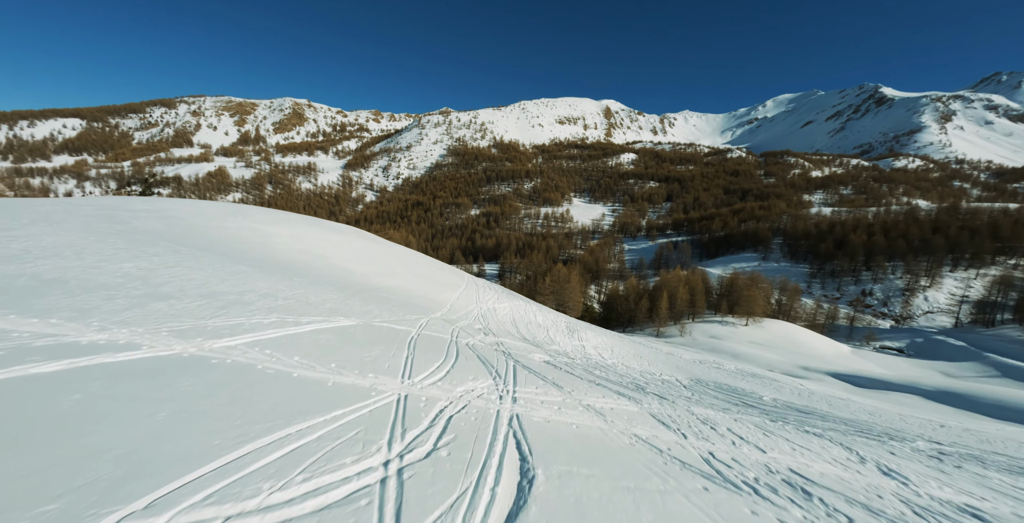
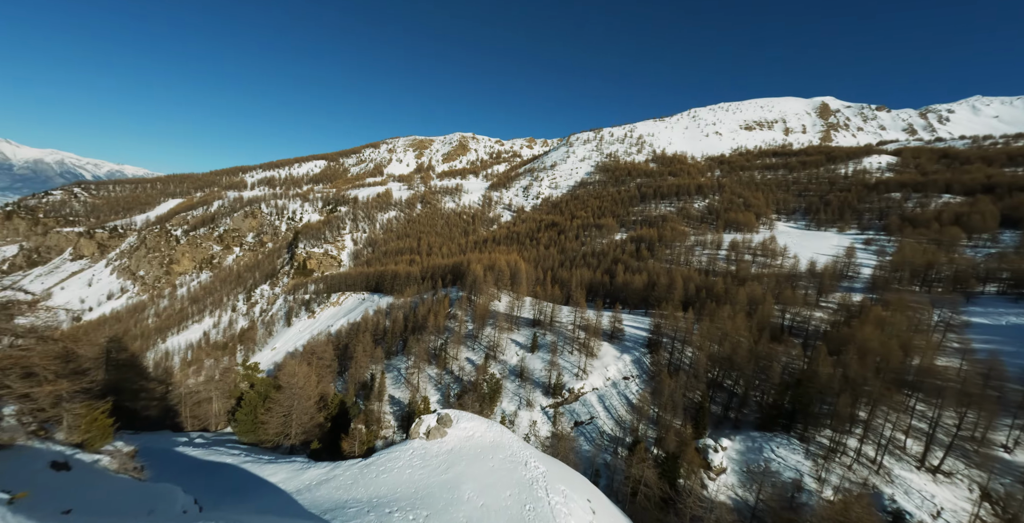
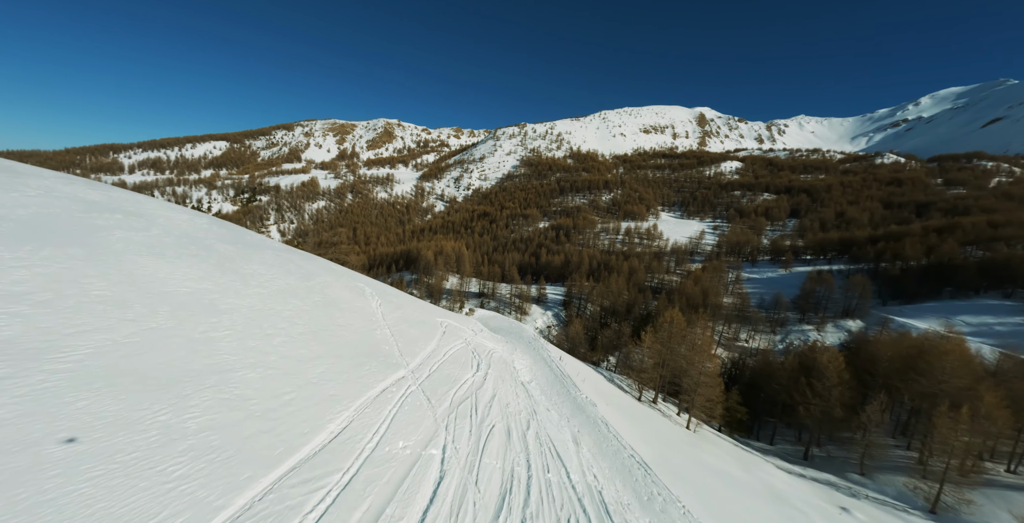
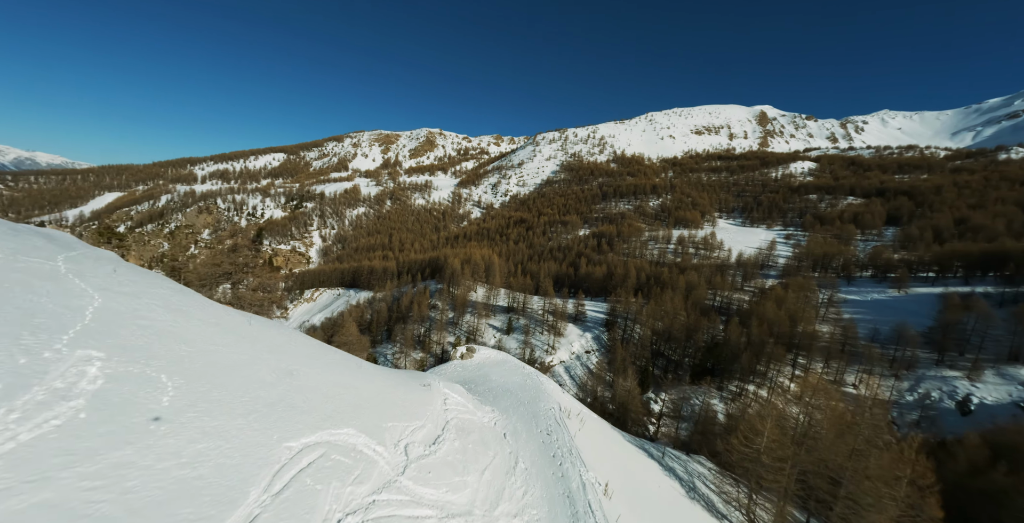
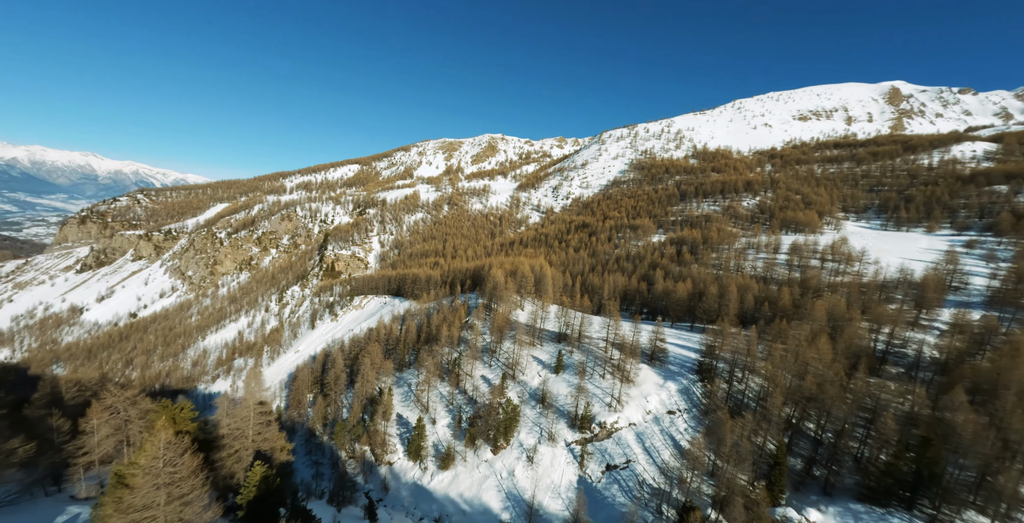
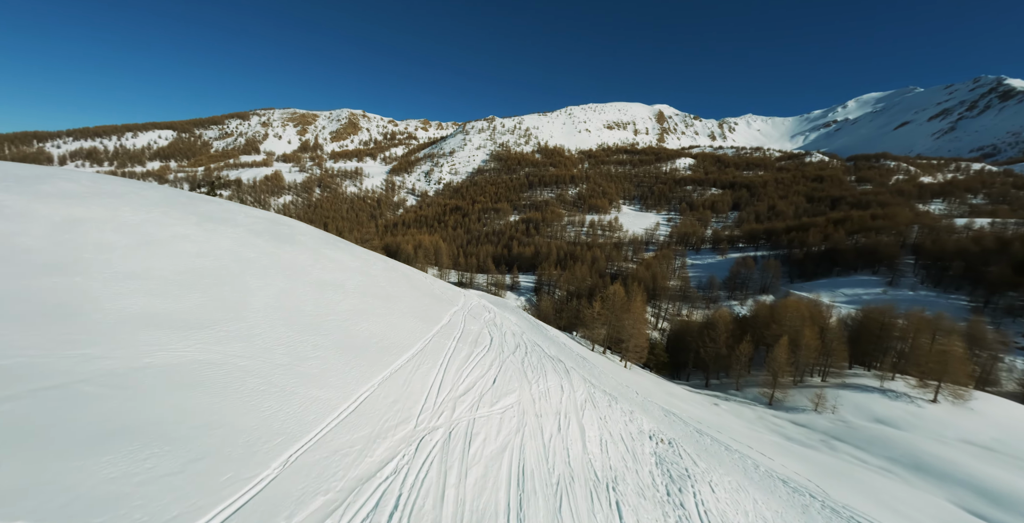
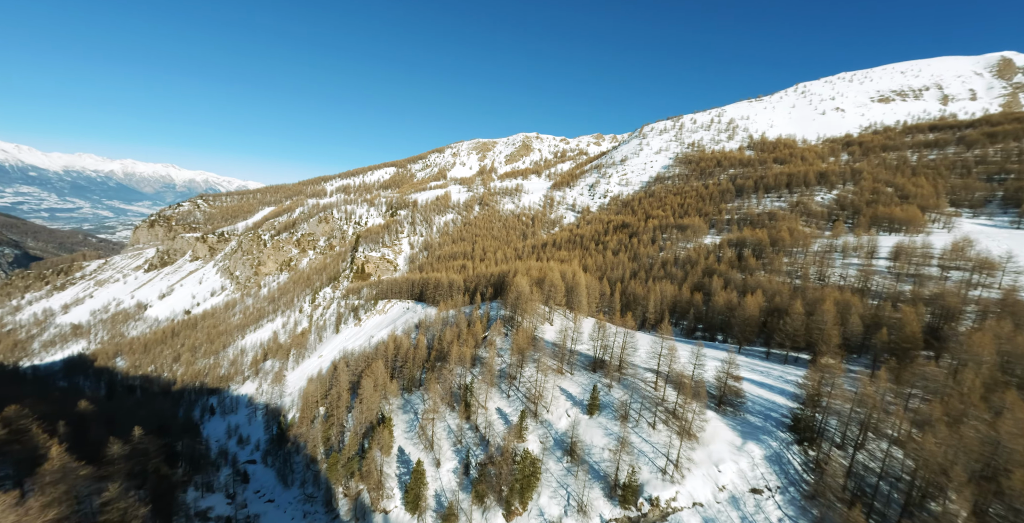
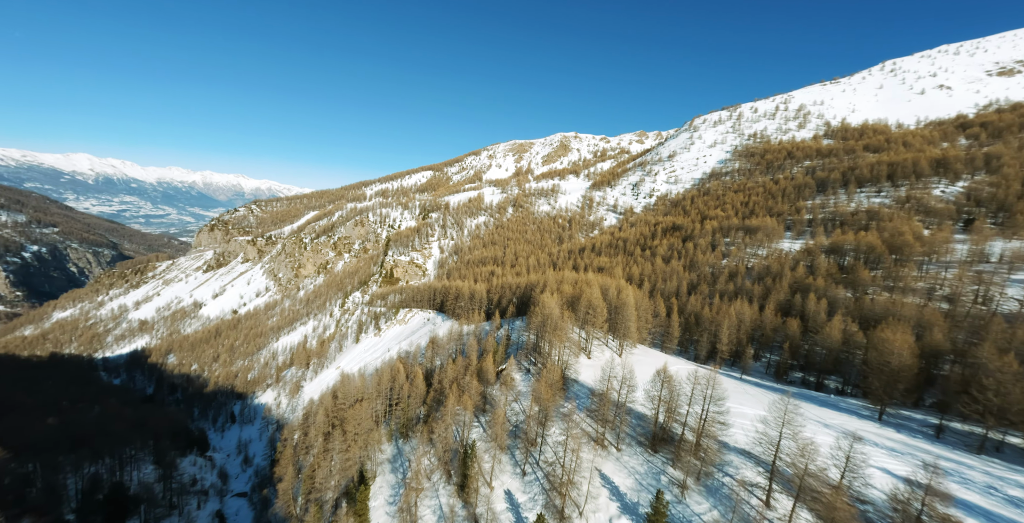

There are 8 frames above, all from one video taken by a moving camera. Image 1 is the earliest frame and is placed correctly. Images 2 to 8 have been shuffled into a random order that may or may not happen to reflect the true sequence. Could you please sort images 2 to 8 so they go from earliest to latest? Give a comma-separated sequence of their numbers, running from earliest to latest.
6, 3, 4, 2, 5, 7, 8
